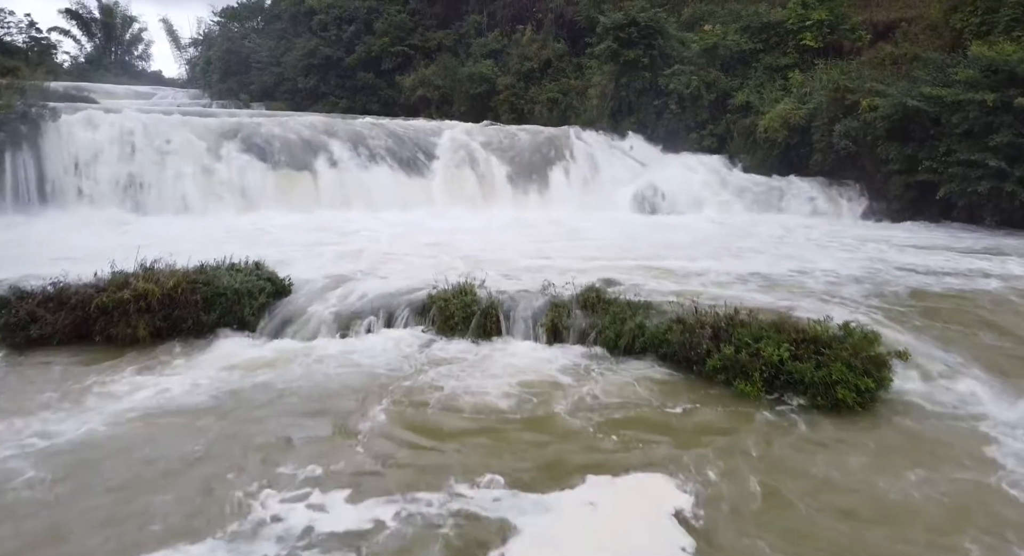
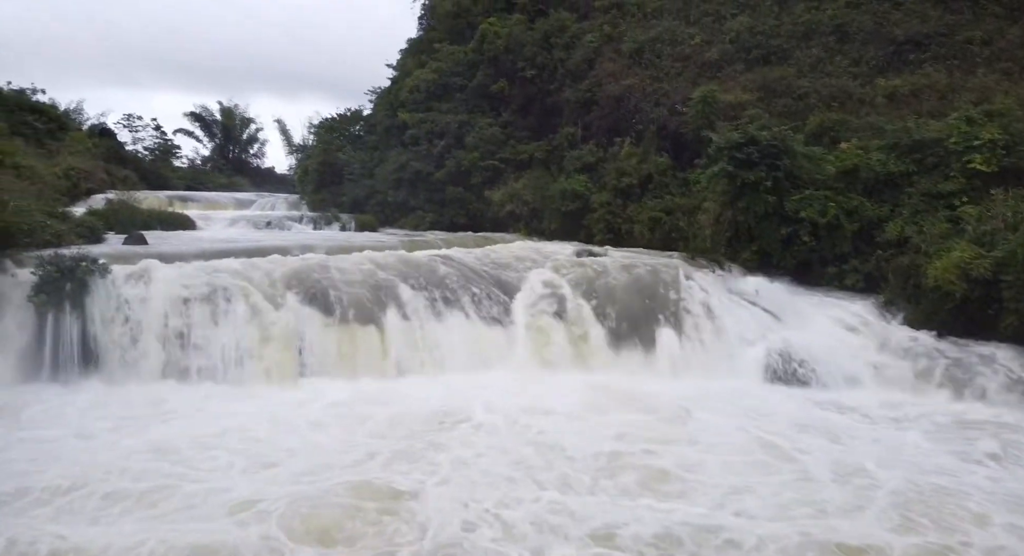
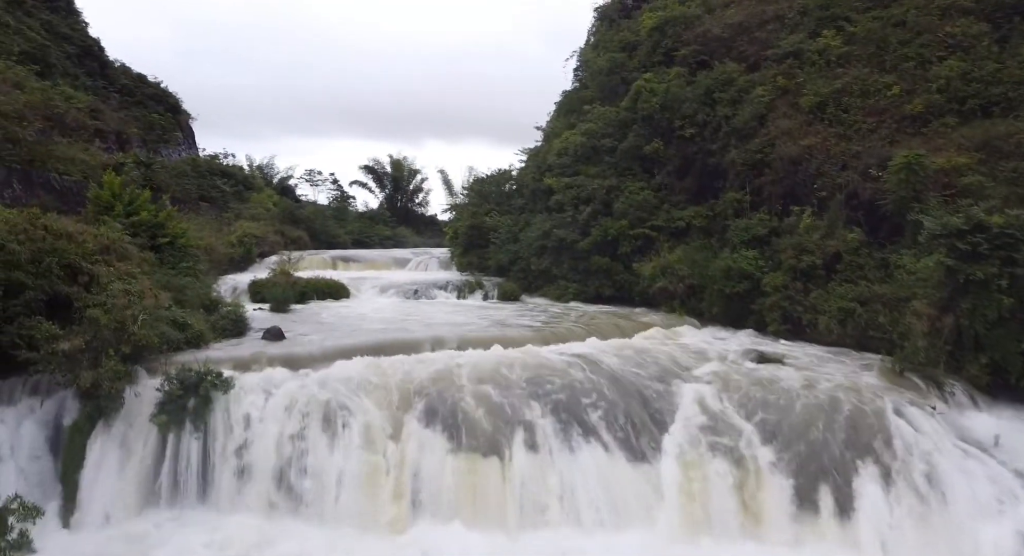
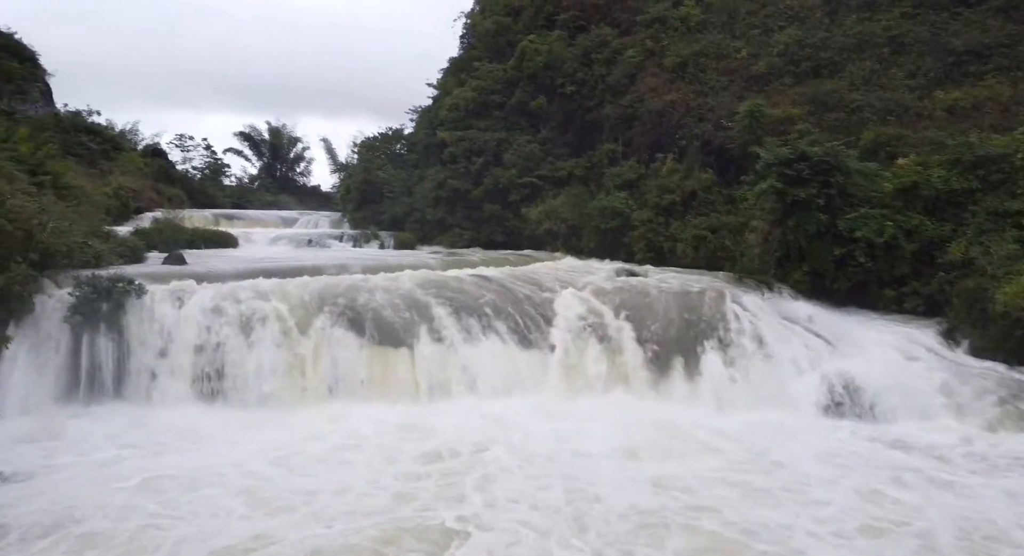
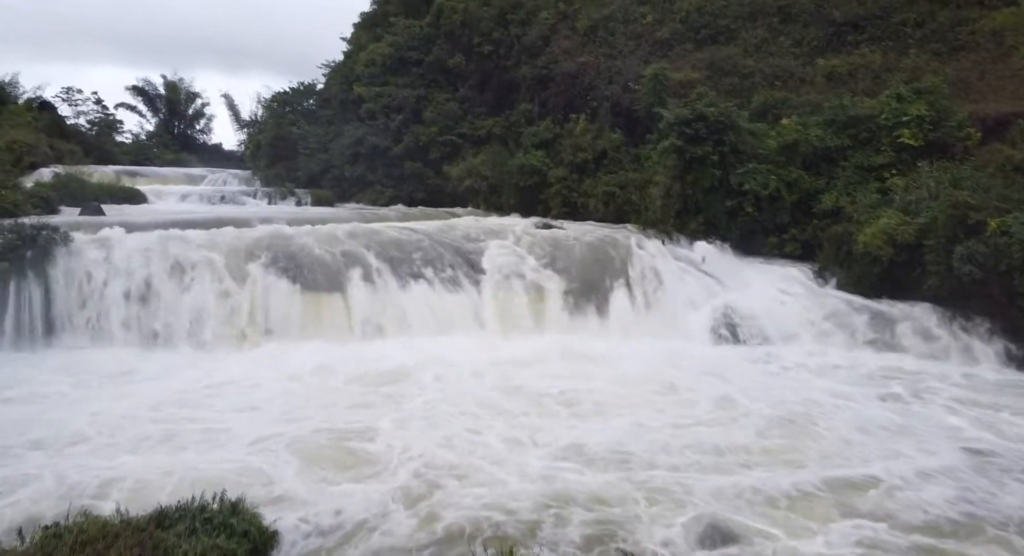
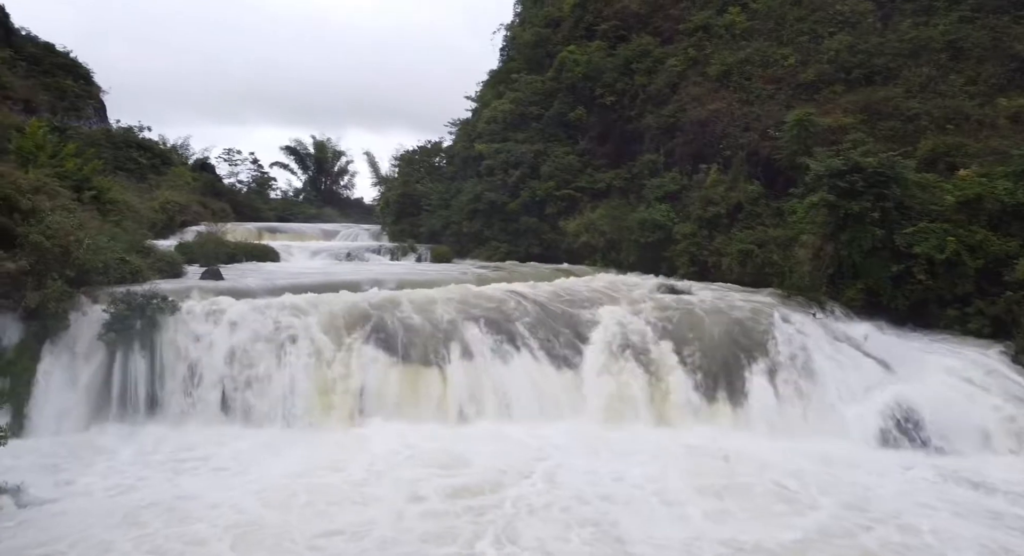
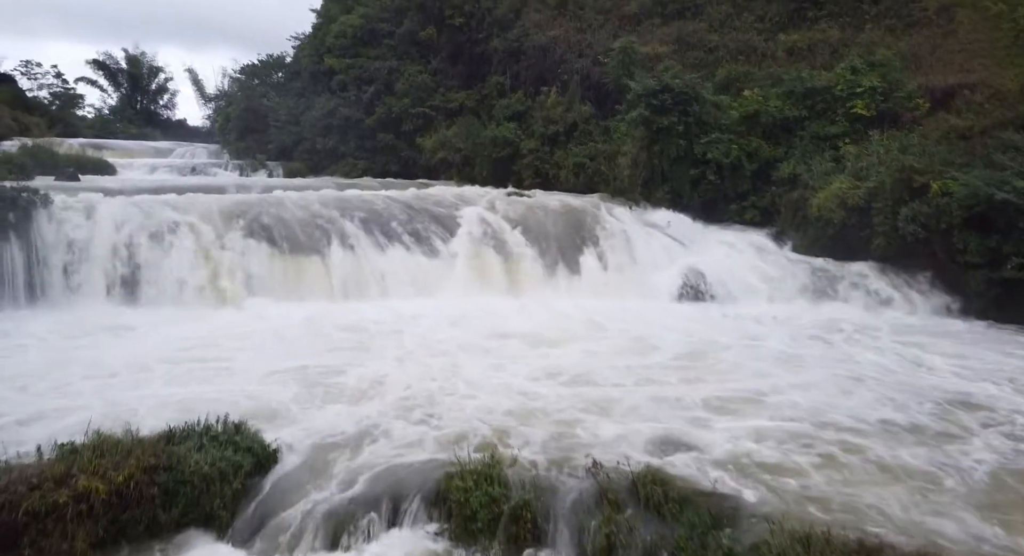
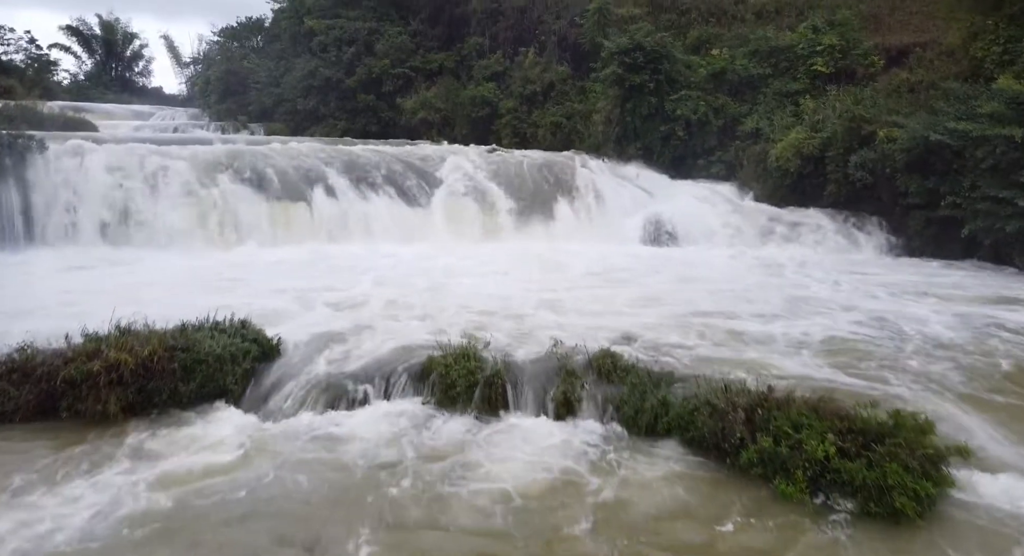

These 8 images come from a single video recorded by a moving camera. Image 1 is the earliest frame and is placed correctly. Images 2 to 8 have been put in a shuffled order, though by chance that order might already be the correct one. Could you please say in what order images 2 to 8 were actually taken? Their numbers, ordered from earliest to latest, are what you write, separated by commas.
8, 7, 5, 2, 4, 6, 3
